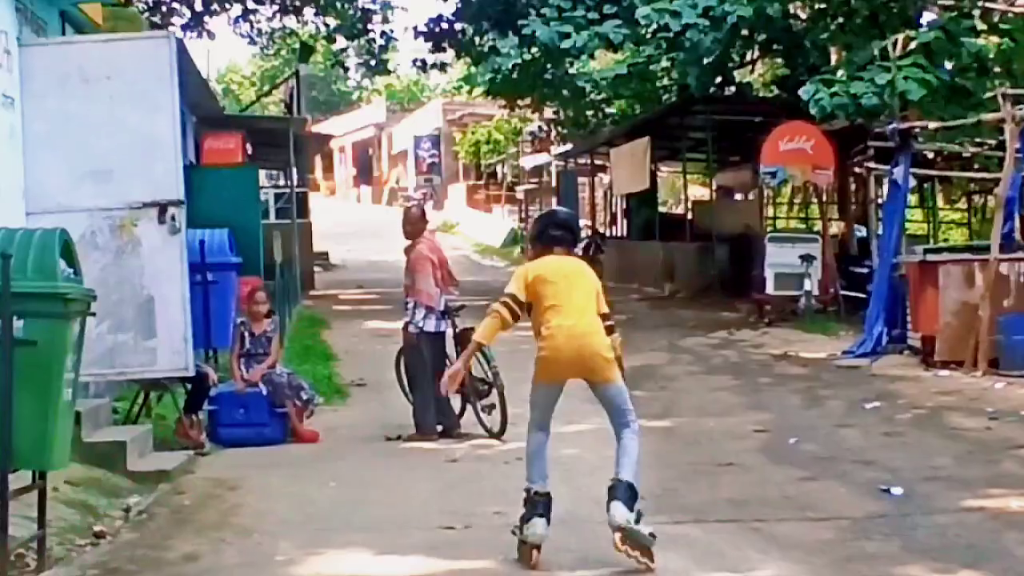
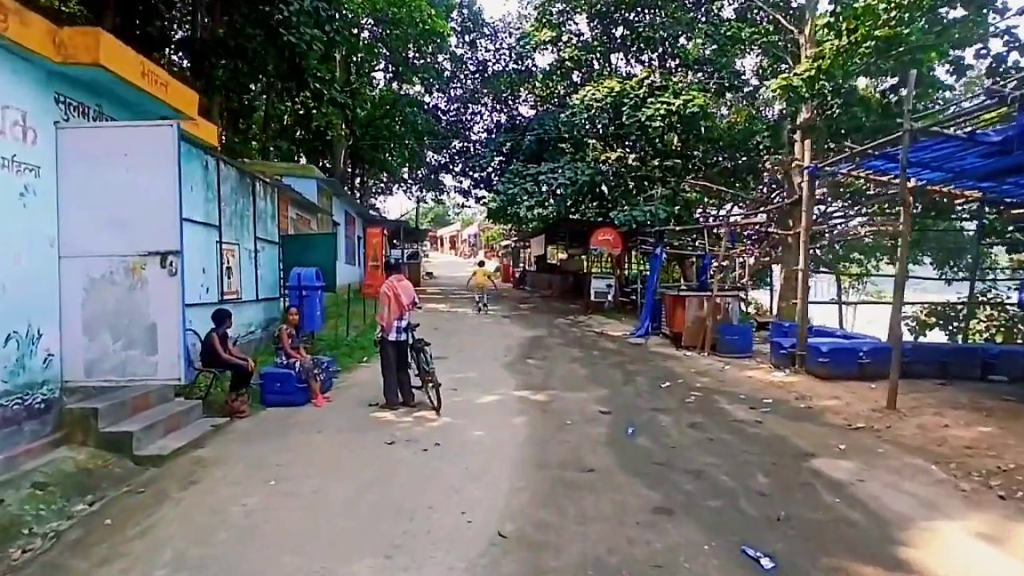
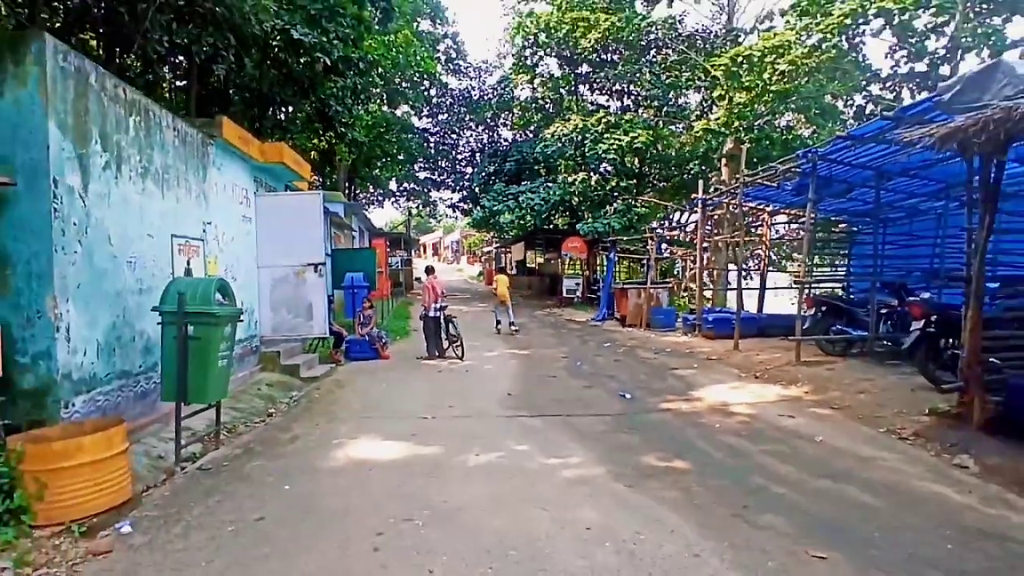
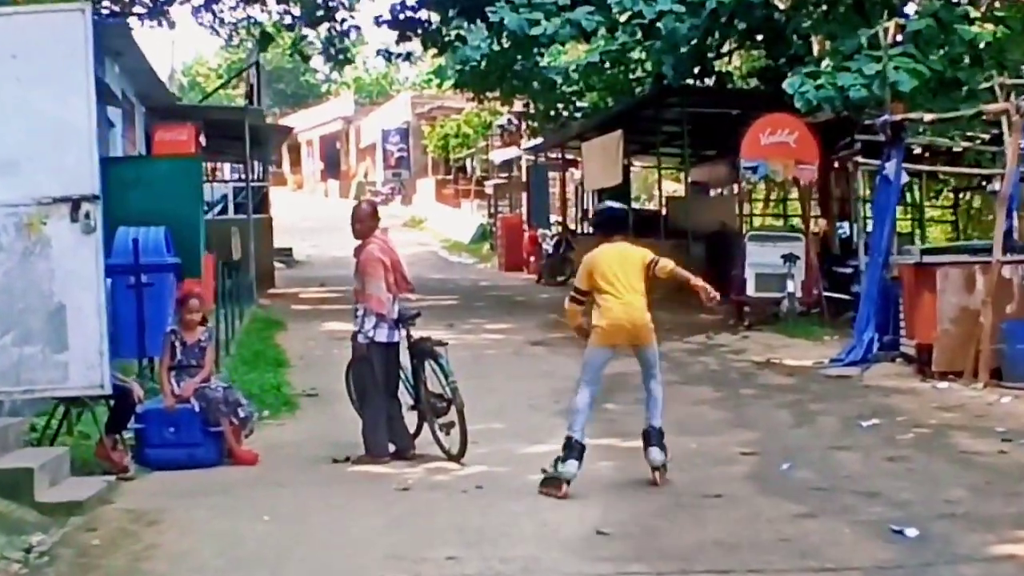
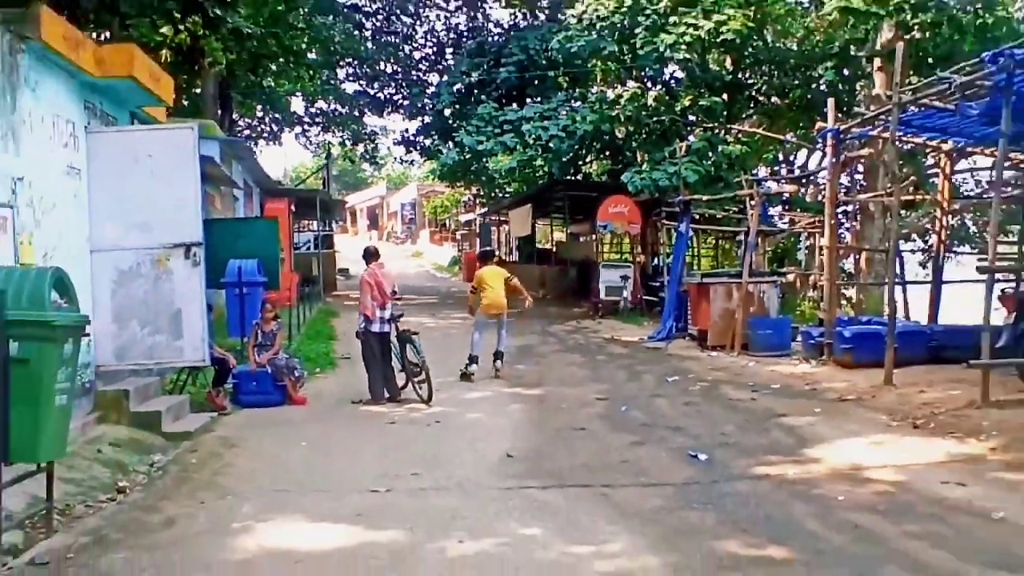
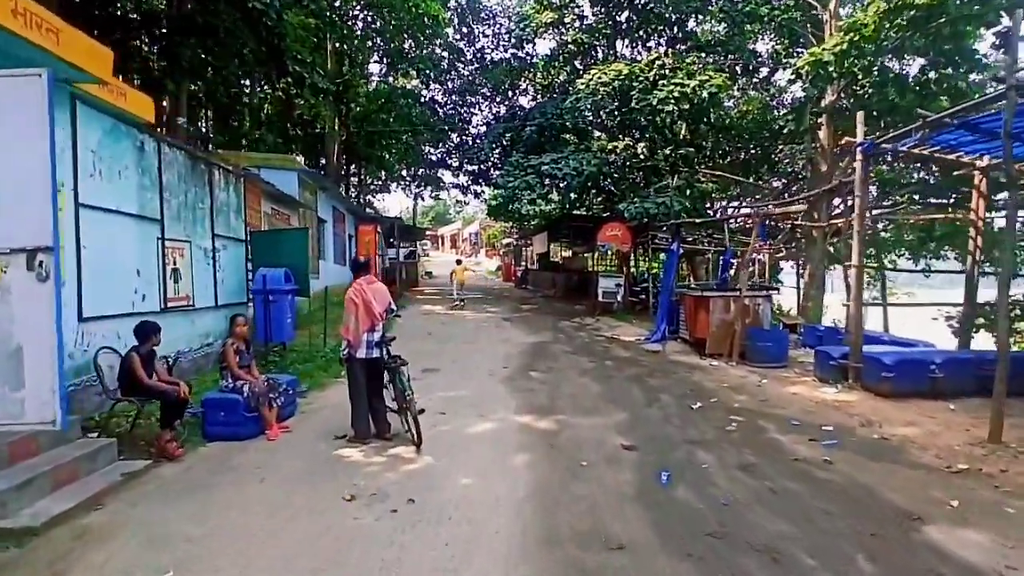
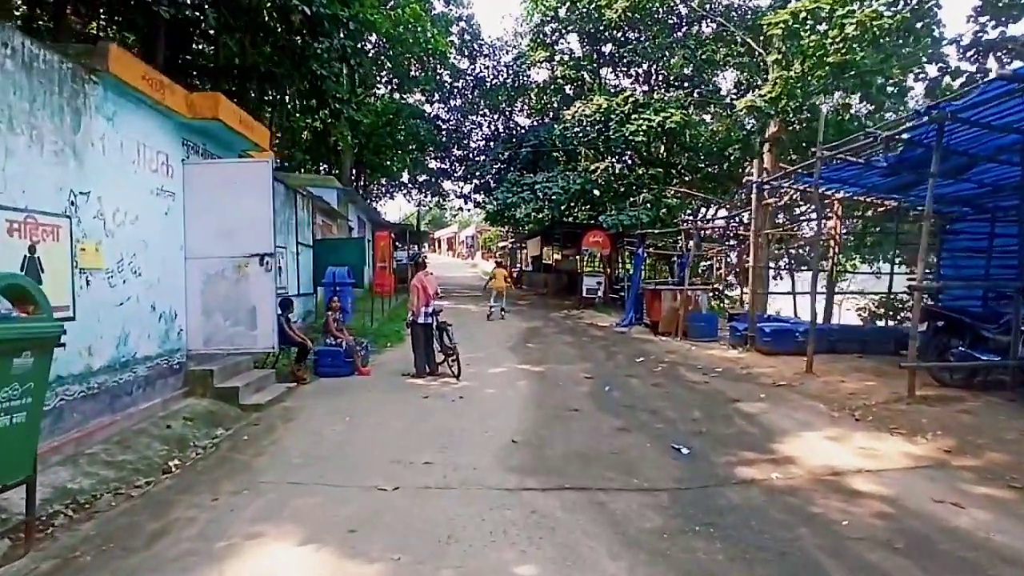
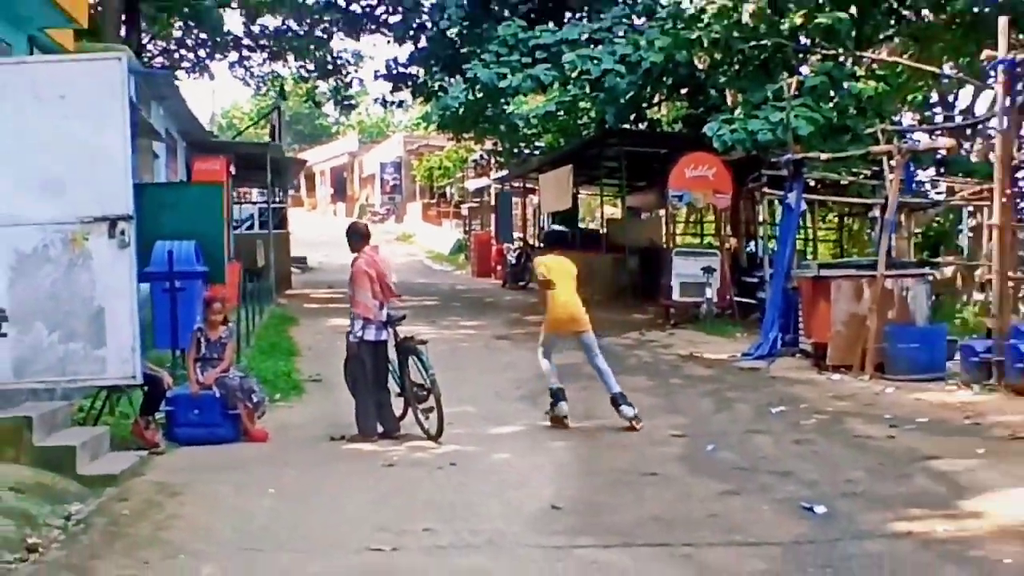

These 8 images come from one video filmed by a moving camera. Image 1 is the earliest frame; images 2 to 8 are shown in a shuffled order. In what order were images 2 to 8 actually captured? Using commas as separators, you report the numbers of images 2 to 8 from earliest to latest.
4, 8, 5, 3, 7, 2, 6
